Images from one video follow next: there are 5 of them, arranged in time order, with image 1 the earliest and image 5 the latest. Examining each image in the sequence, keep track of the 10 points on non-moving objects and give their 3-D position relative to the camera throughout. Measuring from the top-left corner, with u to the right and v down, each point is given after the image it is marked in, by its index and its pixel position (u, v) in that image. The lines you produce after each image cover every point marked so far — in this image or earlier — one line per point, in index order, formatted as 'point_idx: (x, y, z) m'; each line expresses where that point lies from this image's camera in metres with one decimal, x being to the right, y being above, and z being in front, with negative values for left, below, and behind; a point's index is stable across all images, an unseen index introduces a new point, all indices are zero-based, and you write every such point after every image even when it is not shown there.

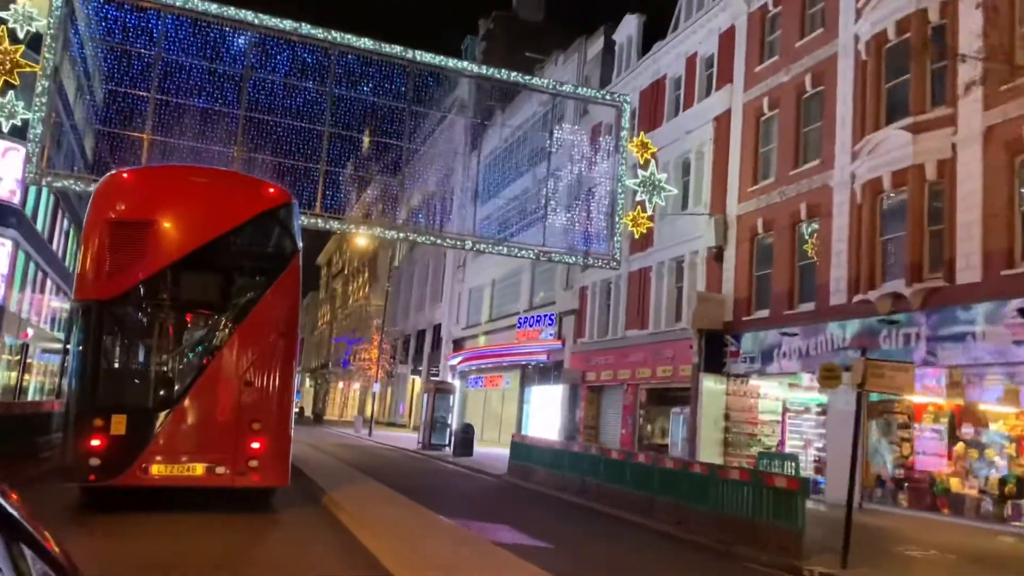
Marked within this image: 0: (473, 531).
0: (-0.5, -3.3, +12.1) m
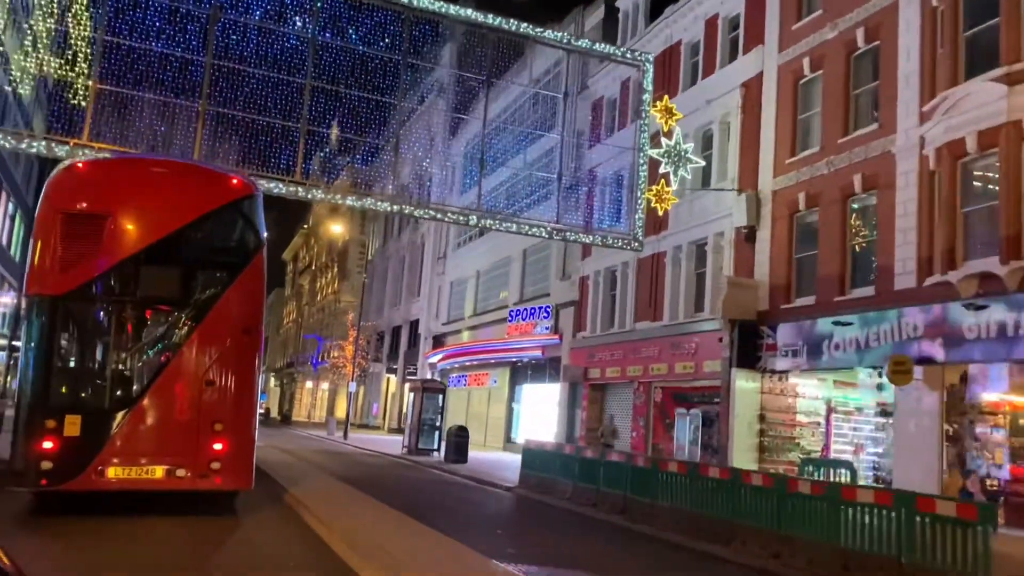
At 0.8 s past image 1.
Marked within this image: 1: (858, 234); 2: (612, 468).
0: (0.0, -2.9, +9.4) m
1: (+6.7, +1.0, +17.4) m
2: (+1.6, -2.8, +14.1) m
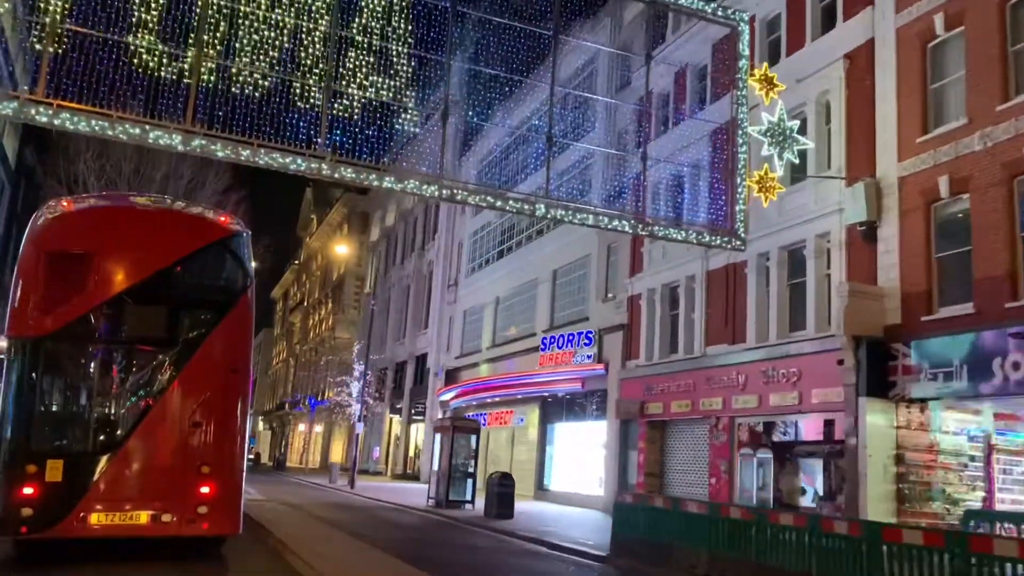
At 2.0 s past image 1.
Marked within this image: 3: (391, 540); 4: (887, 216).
0: (+1.4, -2.7, +5.4) m
1: (+8.0, +1.0, +13.7) m
2: (+2.9, -2.8, +10.1) m
3: (-2.3, -4.8, +17.0) m
4: (+6.8, +1.3, +16.2) m
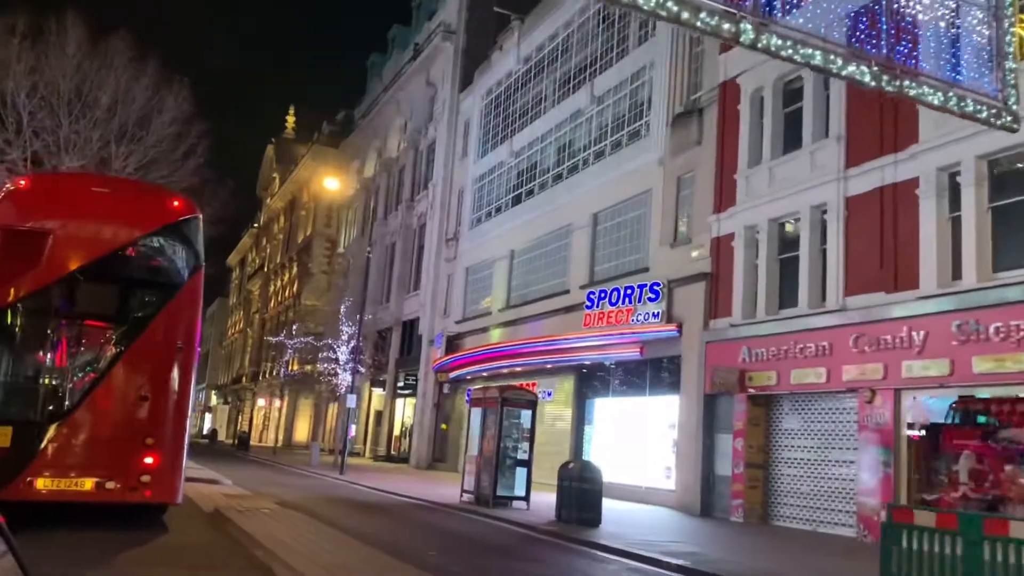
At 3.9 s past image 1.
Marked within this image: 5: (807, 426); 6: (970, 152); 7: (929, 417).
0: (+3.5, -1.7, 0.0) m
1: (+9.7, +2.0, +8.6) m
2: (+4.8, -1.7, +4.9) m
3: (-0.9, -3.5, +11.5) m
4: (+8.4, +2.4, +11.0) m
5: (+5.4, -2.7, +16.7) m
6: (+7.1, +2.1, +13.8) m
7: (+6.6, -2.0, +13.9) m
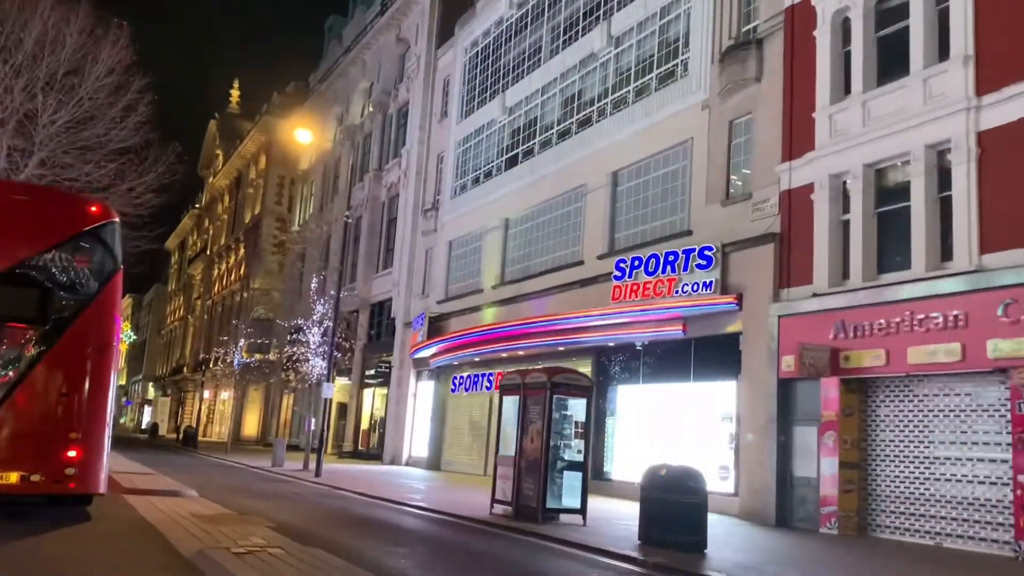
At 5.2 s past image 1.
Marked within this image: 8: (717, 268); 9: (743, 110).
0: (+5.3, -1.2, -3.2) m
1: (+11.0, +2.5, +5.7) m
2: (+6.2, -1.2, +1.7) m
3: (+0.2, -2.9, +7.9) m
4: (+9.5, +3.0, +8.0) m
5: (+6.1, -2.0, +13.6) m
6: (+8.0, +2.7, +10.7) m
7: (+7.4, -1.4, +10.8) m
8: (+4.0, +0.4, +17.6) m
9: (+4.6, +3.5, +17.6) m
